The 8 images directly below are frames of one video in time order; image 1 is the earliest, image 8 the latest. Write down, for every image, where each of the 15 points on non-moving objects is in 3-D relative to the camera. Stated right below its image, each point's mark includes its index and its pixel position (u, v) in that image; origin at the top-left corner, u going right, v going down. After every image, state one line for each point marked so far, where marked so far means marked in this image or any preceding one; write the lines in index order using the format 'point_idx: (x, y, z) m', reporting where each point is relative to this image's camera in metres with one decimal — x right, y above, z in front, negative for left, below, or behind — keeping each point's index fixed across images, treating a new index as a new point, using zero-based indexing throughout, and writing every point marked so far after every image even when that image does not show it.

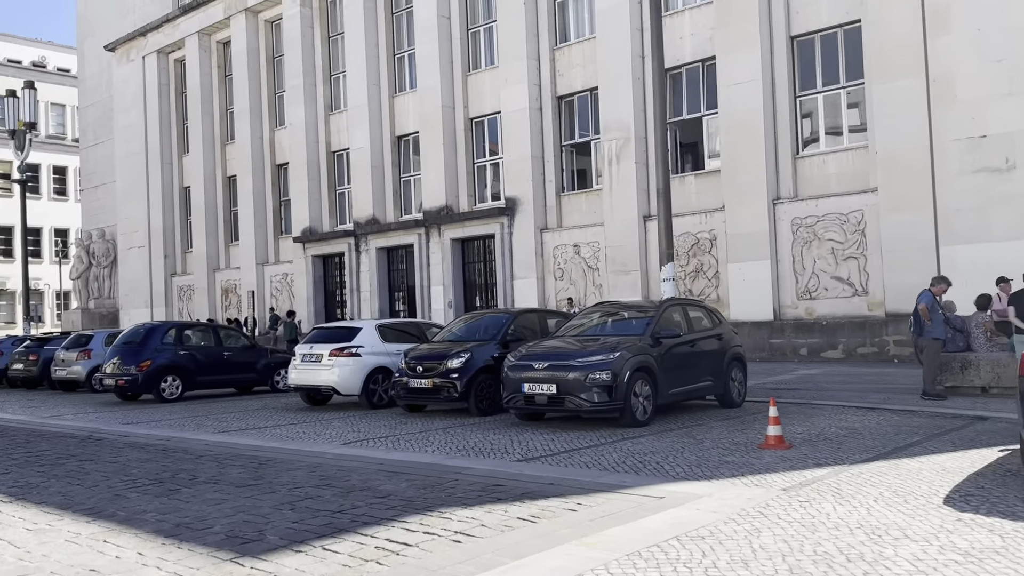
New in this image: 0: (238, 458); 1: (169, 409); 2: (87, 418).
0: (-3.2, -2.0, +9.3) m
1: (-6.8, -2.4, +15.8) m
2: (-7.8, -2.3, +14.7) m
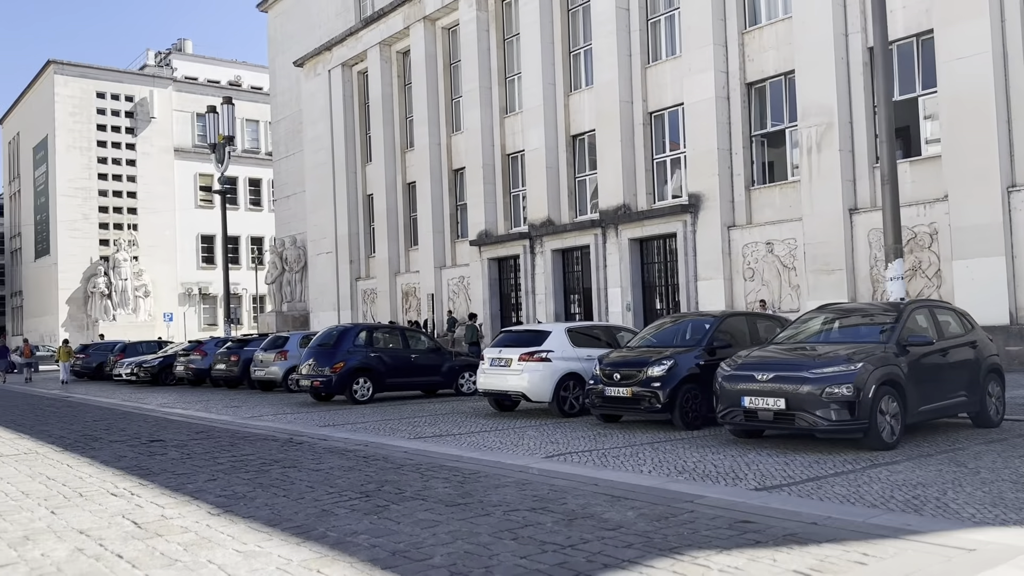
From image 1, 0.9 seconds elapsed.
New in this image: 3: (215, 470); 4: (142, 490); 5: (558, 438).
0: (-0.8, -2.0, +8.7) m
1: (-3.0, -2.4, +15.8) m
2: (-4.2, -2.4, +14.9) m
3: (-3.2, -2.0, +8.7) m
4: (-3.5, -1.9, +7.6) m
5: (+0.7, -2.1, +11.3) m
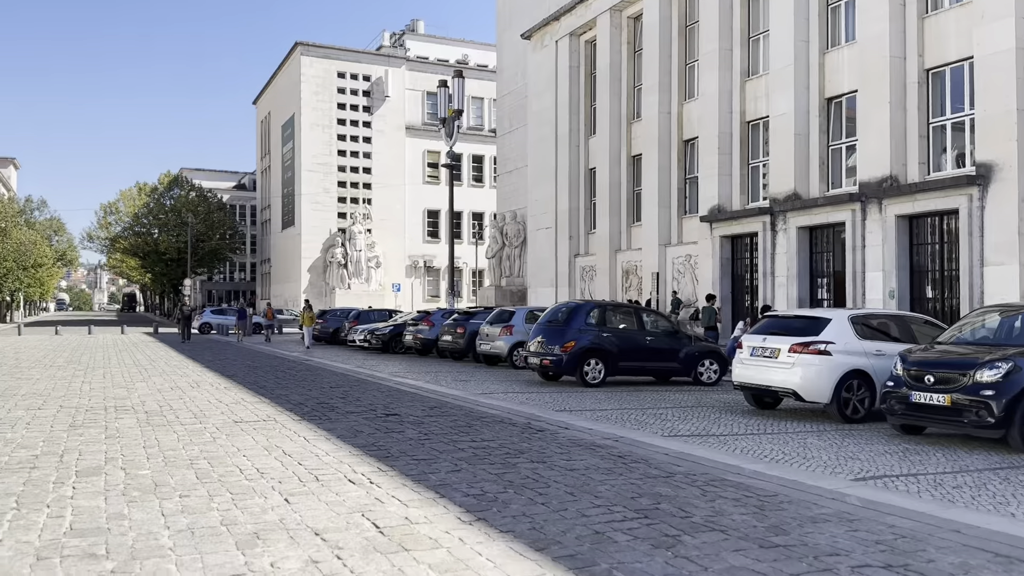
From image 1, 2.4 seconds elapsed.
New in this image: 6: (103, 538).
0: (+1.8, -1.7, +6.9) m
1: (+1.5, -1.9, +14.4) m
2: (+0.1, -1.9, +13.8) m
3: (-0.5, -1.6, +7.5) m
4: (-1.1, -1.6, +6.6) m
5: (+3.9, -1.8, +9.1) m
6: (-2.4, -1.5, +4.7) m
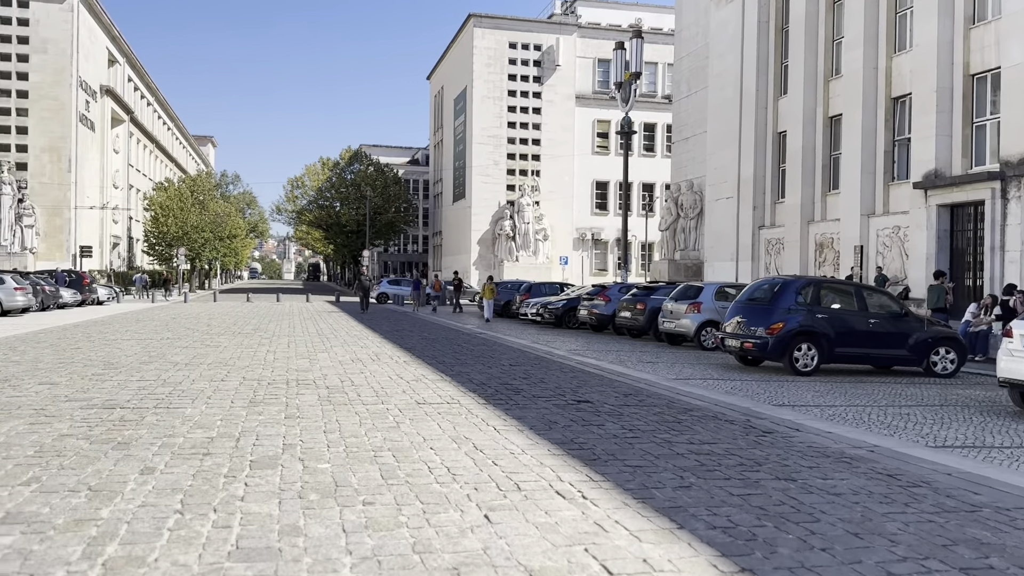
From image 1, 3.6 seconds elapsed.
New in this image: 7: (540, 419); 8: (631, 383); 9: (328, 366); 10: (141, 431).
0: (+3.5, -1.5, +5.1) m
1: (+4.6, -1.5, +12.5) m
2: (+3.1, -1.5, +12.2) m
3: (+1.3, -1.4, +6.2) m
4: (+0.5, -1.4, +5.3) m
5: (+5.9, -1.6, +6.8) m
6: (-1.1, -1.3, +3.8) m
7: (+0.3, -1.3, +8.0) m
8: (+1.7, -1.4, +11.6) m
9: (-2.8, -1.2, +12.1) m
10: (-3.2, -1.2, +6.8) m
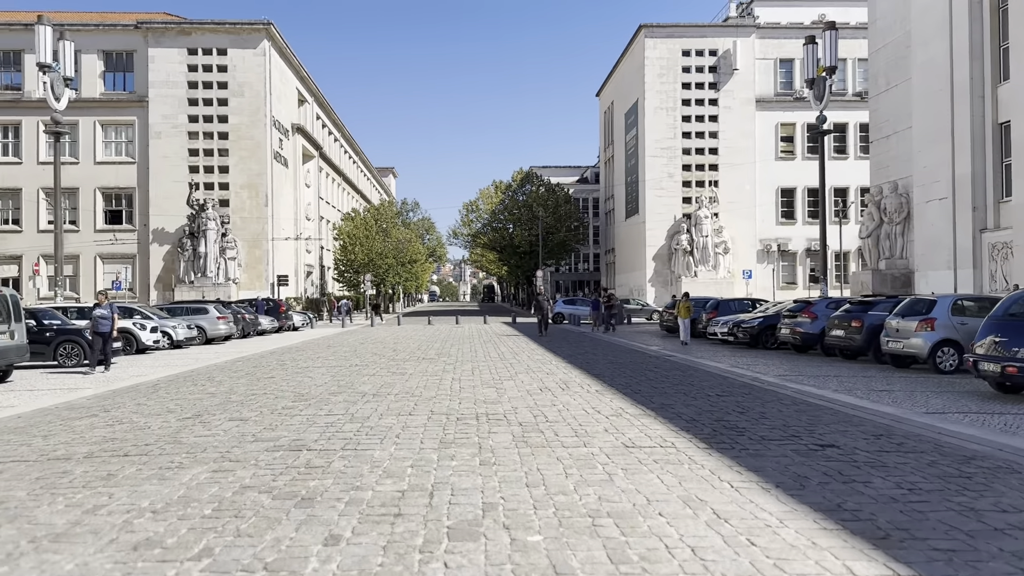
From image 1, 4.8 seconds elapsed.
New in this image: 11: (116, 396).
0: (+4.7, -1.6, +3.0) m
1: (+7.4, -1.7, +9.9) m
2: (+5.9, -1.6, +10.0) m
3: (+2.8, -1.5, +4.5) m
4: (+1.9, -1.5, +3.8) m
5: (+7.5, -1.6, +4.1) m
6: (-0.1, -1.4, +2.7) m
7: (+2.2, -1.5, +6.5) m
8: (+4.4, -1.6, +9.7) m
9: (+0.1, -1.5, +11.2) m
10: (-1.4, -1.5, +6.1) m
11: (-6.1, -1.7, +12.3) m
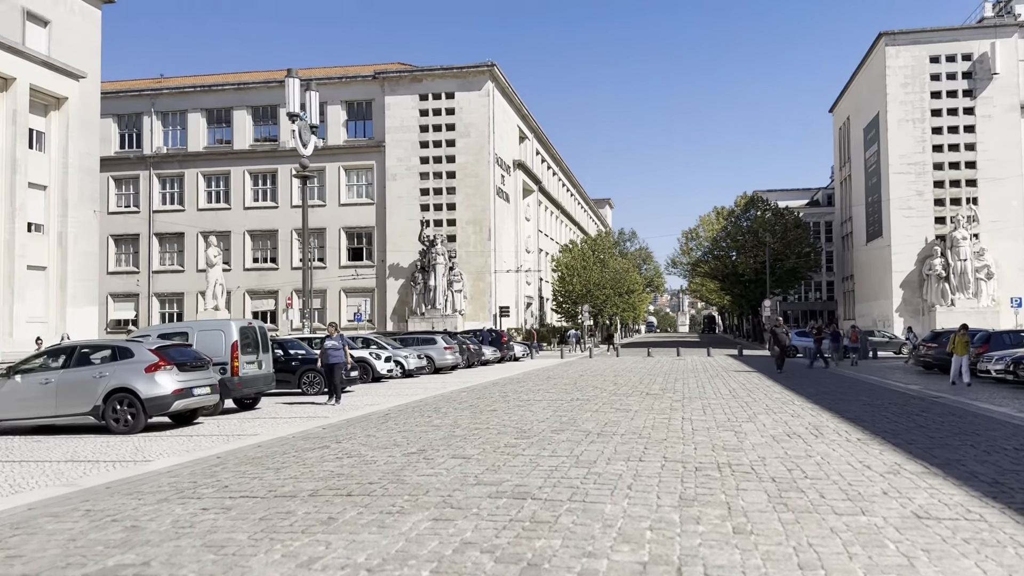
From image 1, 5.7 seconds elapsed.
0: (+5.3, -1.6, +0.7) m
1: (+9.8, -1.9, +6.7) m
2: (+8.4, -1.9, +7.2) m
3: (+3.9, -1.6, +2.7) m
4: (+2.9, -1.6, +2.3) m
5: (+8.3, -1.7, +1.1) m
6: (+0.7, -1.5, +1.7) m
7: (+3.9, -1.7, +4.8) m
8: (+6.8, -1.9, +7.3) m
9: (+3.1, -1.9, +9.8) m
10: (+0.3, -1.7, +5.3) m
11: (-2.5, -2.2, +12.6) m
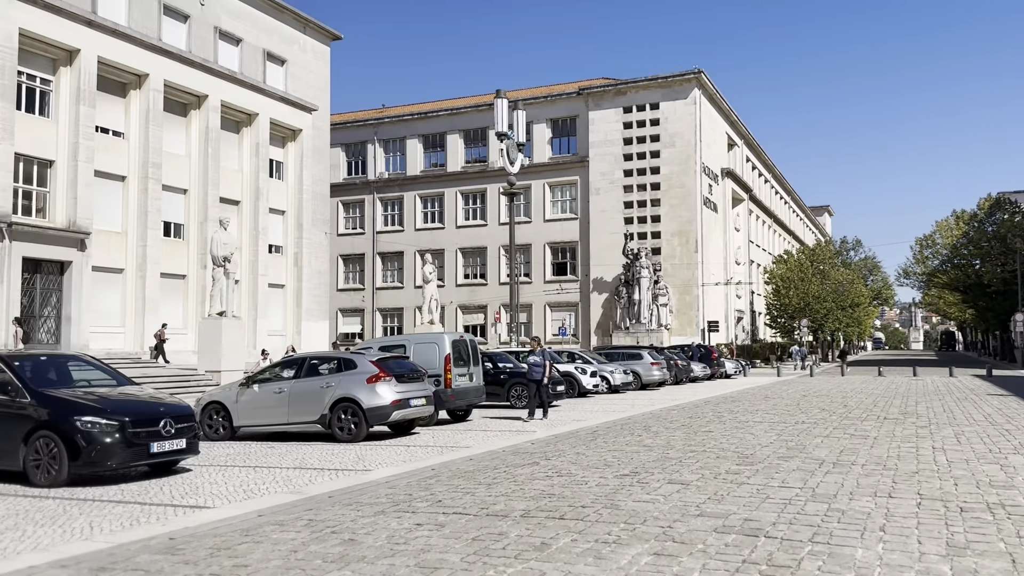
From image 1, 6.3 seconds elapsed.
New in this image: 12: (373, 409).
0: (+5.4, -1.5, -1.1) m
1: (+11.2, -1.9, +3.5) m
2: (+9.9, -1.9, +4.4) m
3: (+4.5, -1.6, +1.1) m
4: (+3.4, -1.5, +1.0) m
5: (+8.4, -1.6, -1.5) m
6: (+1.1, -1.5, +1.0) m
7: (+5.0, -1.7, +3.2) m
8: (+8.5, -1.9, +4.9) m
9: (+5.5, -2.0, +8.3) m
10: (+1.6, -1.7, +4.6) m
11: (+0.7, -2.4, +12.3) m
12: (-2.2, -1.9, +12.6) m
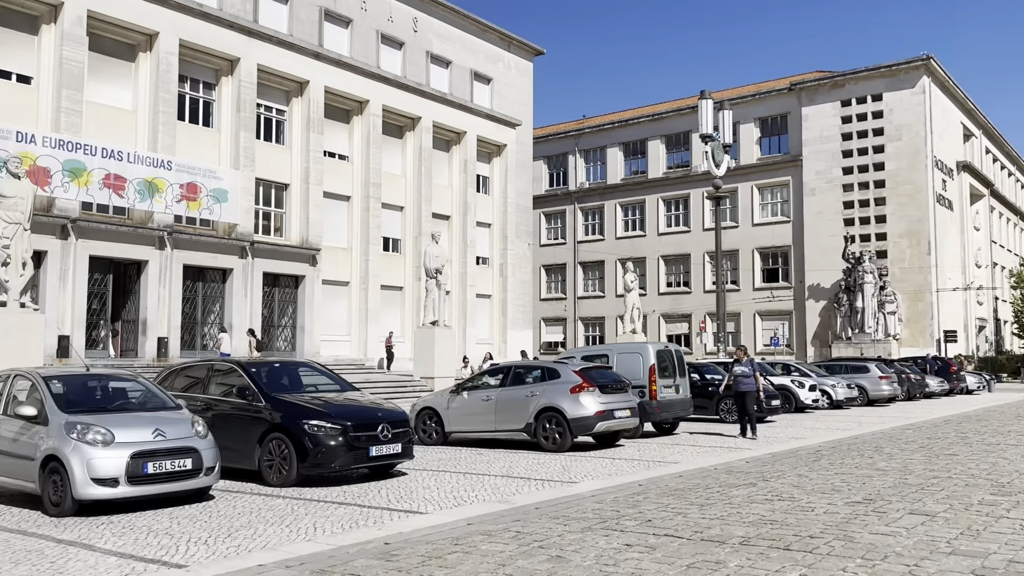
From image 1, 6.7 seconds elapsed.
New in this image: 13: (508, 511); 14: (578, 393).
0: (+4.9, -1.4, -2.7) m
1: (+11.7, -1.8, +0.4) m
2: (+10.7, -1.8, +1.5) m
3: (+4.6, -1.5, -0.3) m
4: (+3.6, -1.5, -0.1) m
5: (+7.7, -1.5, -3.8) m
6: (+1.3, -1.5, +0.4) m
7: (+5.6, -1.7, +1.6) m
8: (+9.4, -1.8, +2.3) m
9: (+7.4, -2.0, +6.4) m
10: (+2.7, -1.8, +3.8) m
11: (+3.8, -2.5, +11.5) m
12: (+1.0, -2.0, +12.5) m
13: (0.0, -2.0, +7.3) m
14: (+1.0, -1.6, +12.6) m
